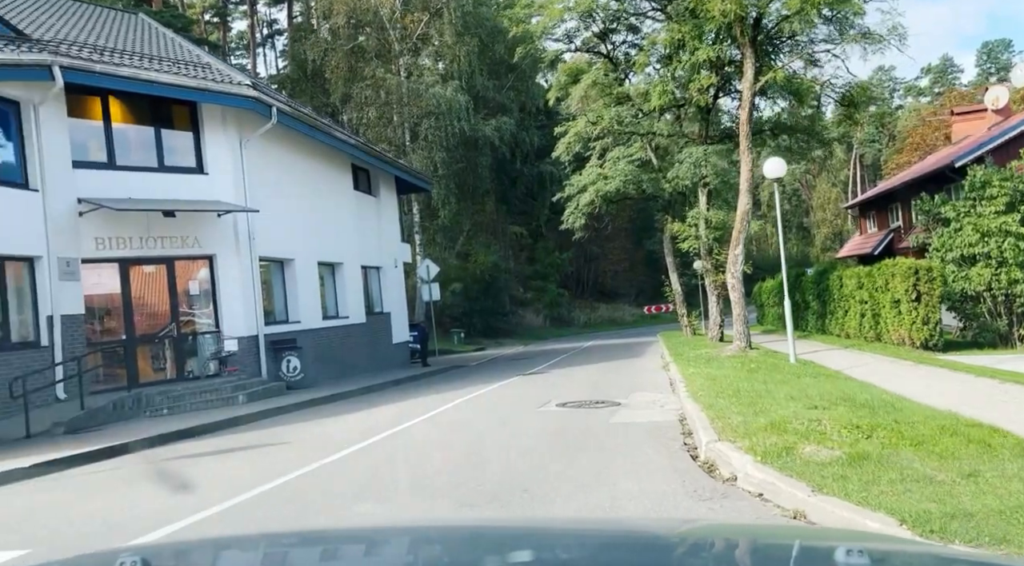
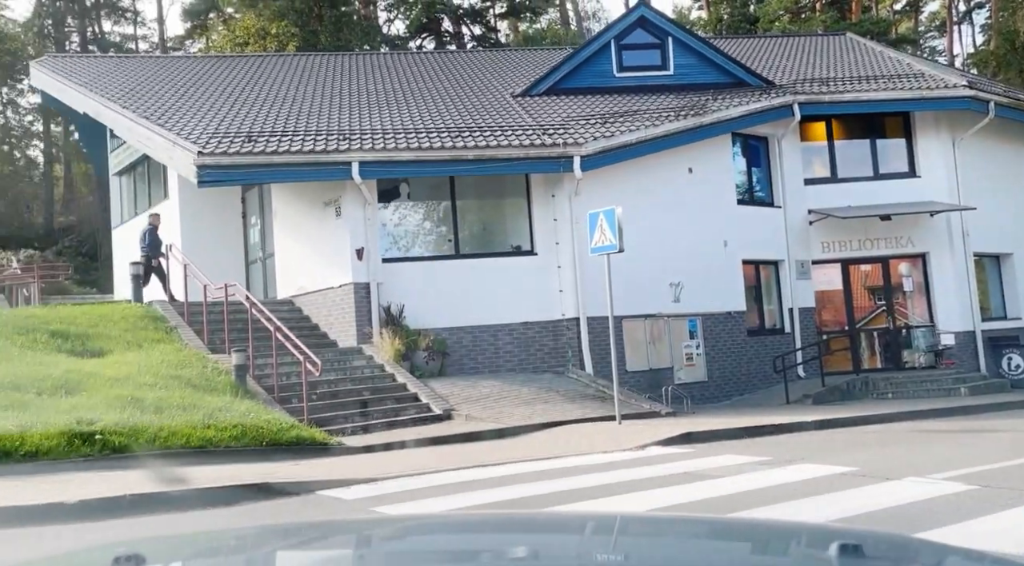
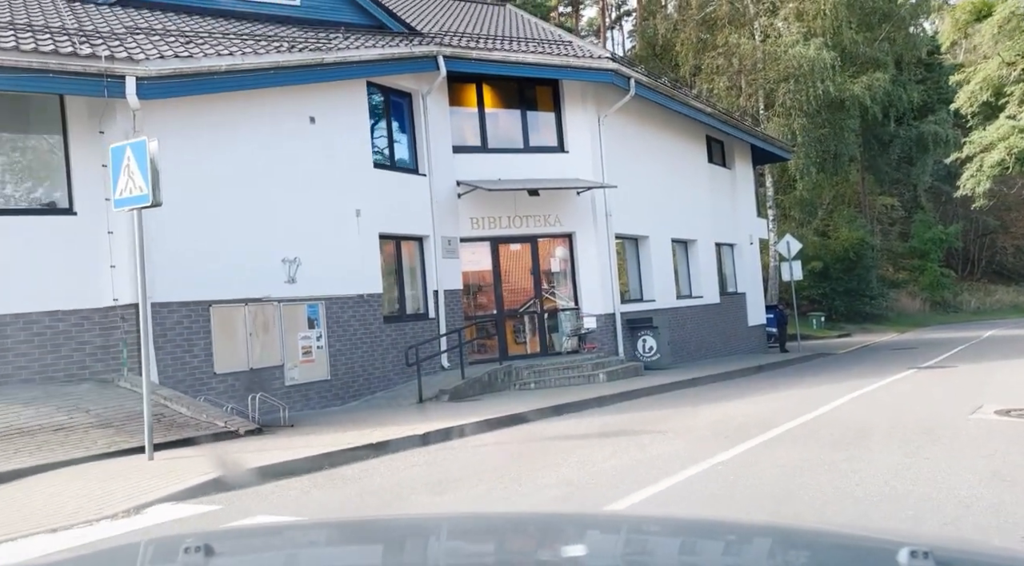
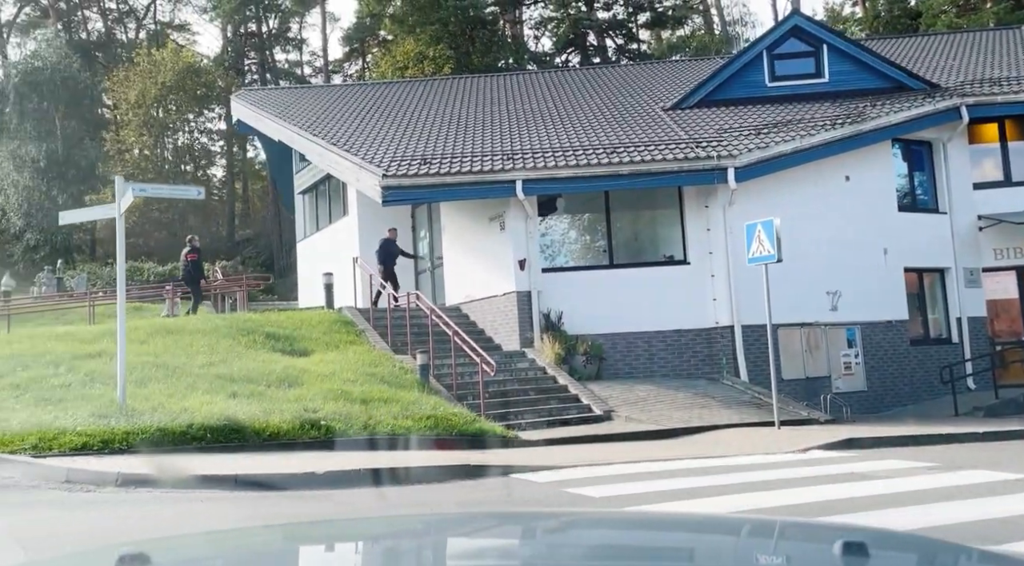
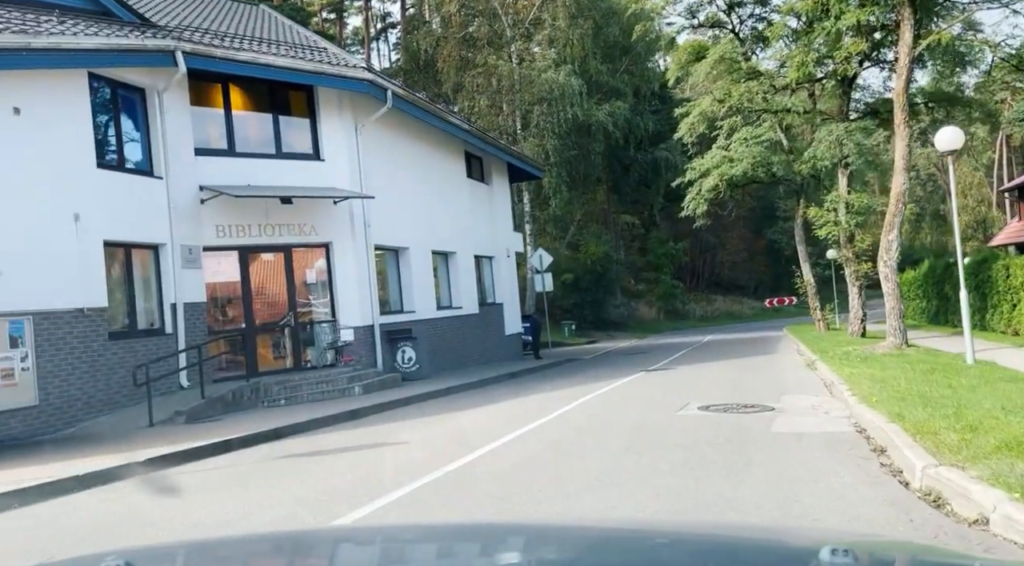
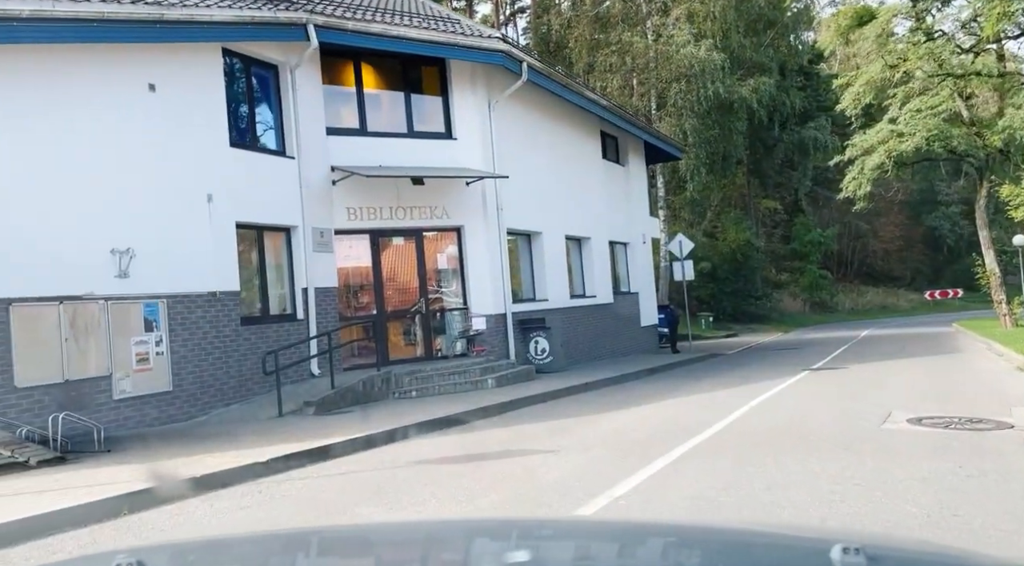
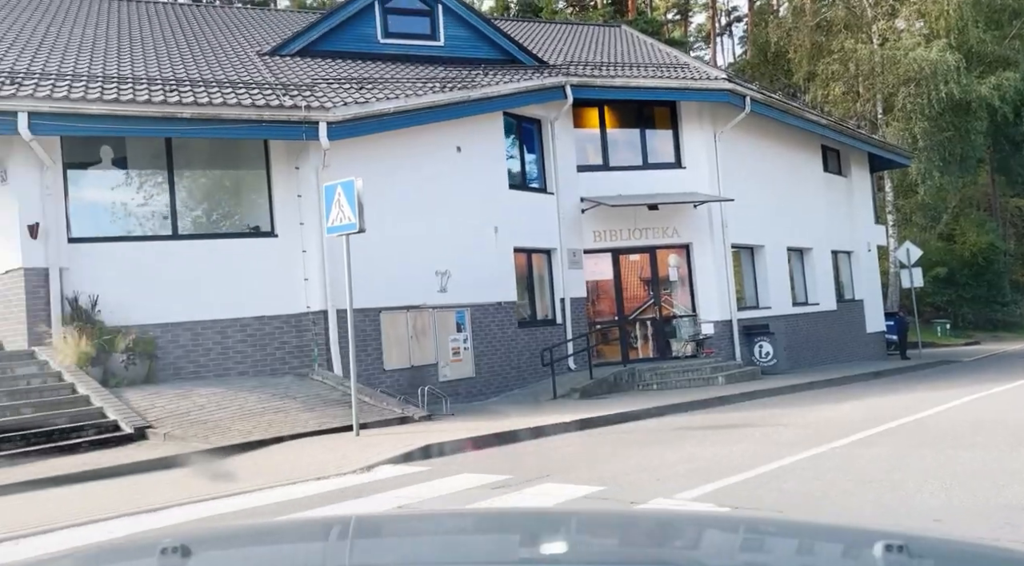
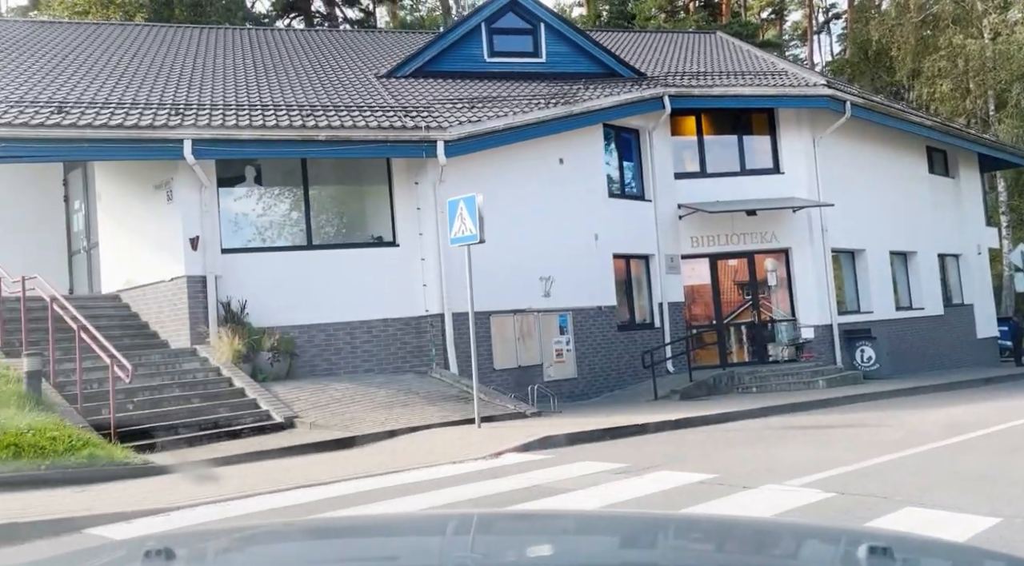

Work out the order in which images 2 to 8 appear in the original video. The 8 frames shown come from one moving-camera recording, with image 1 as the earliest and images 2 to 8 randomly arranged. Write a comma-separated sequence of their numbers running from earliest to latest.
5, 6, 3, 7, 8, 2, 4
